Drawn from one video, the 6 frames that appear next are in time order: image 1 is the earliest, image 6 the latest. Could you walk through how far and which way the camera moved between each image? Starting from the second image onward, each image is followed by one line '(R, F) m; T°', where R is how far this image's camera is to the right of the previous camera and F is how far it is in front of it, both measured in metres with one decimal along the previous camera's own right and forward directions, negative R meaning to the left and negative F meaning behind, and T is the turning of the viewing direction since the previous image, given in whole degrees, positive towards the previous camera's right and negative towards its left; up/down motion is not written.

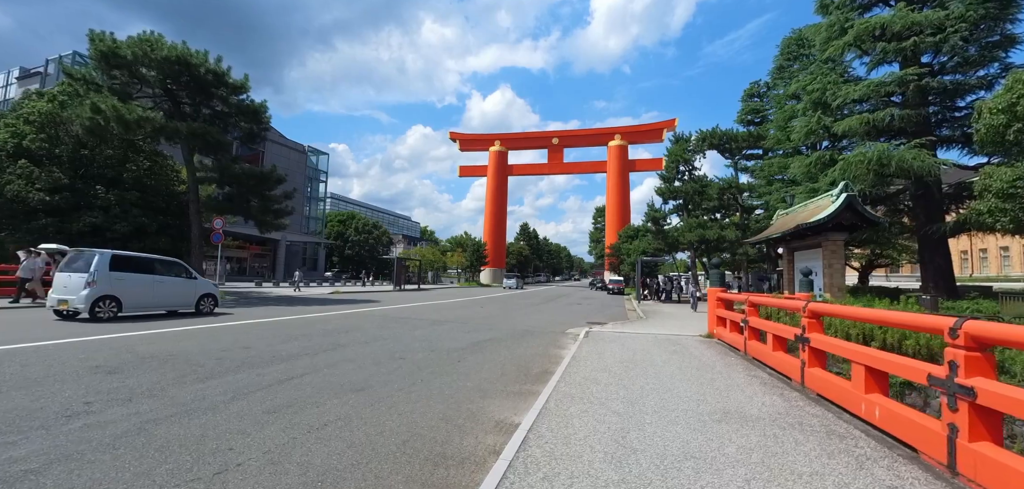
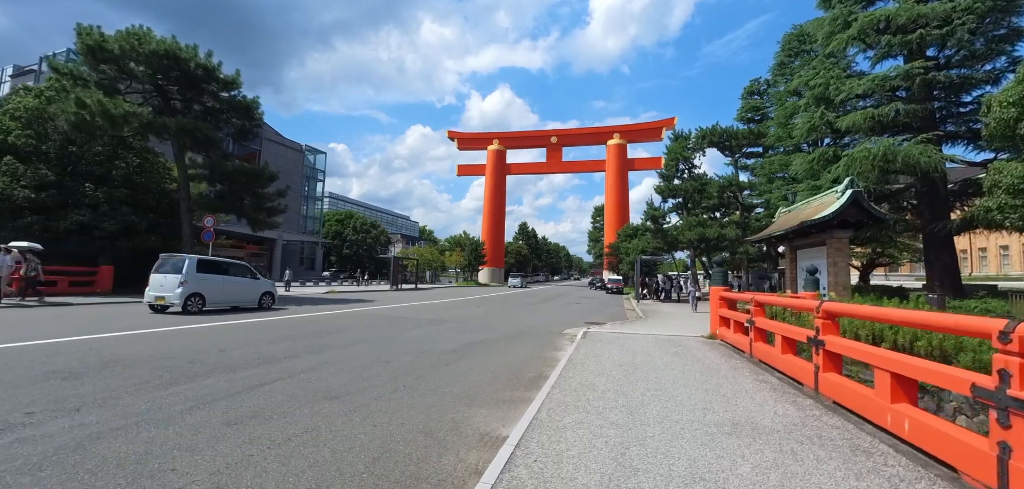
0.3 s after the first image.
(+0.1, +0.4) m; 0°
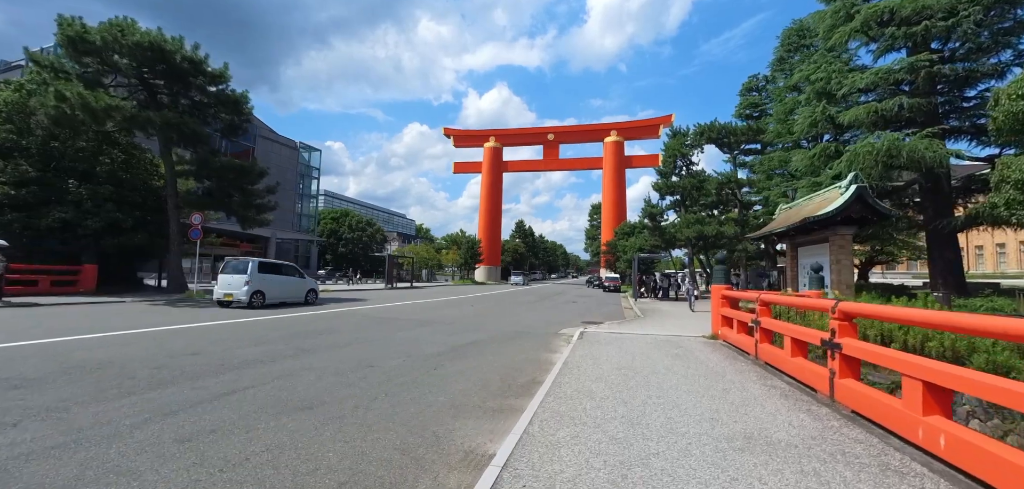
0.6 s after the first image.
(+0.1, +0.4) m; 0°
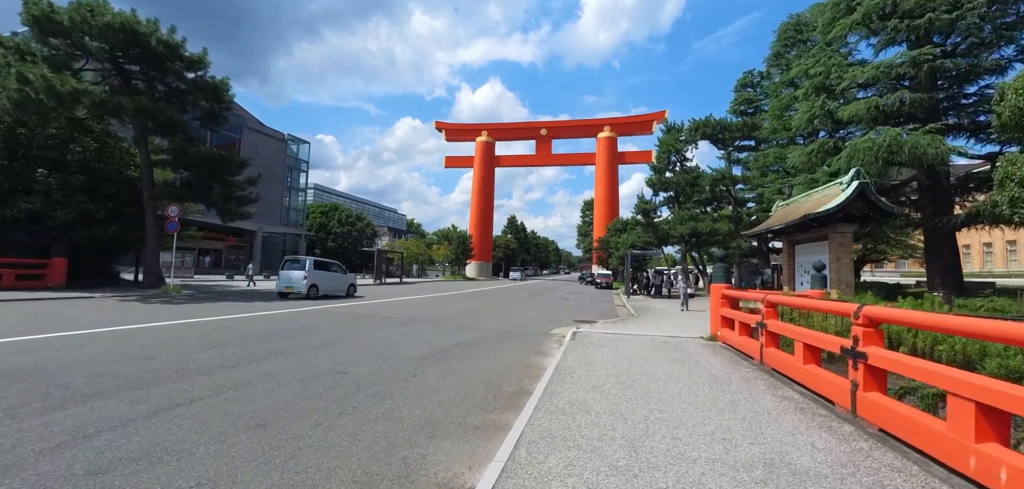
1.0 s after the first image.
(+0.1, +0.6) m; +1°
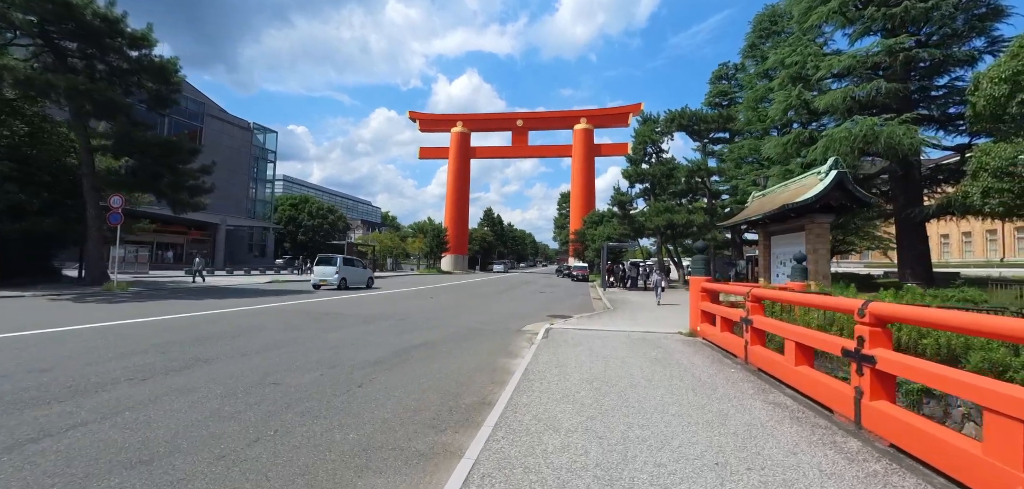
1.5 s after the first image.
(+0.2, +0.7) m; +3°
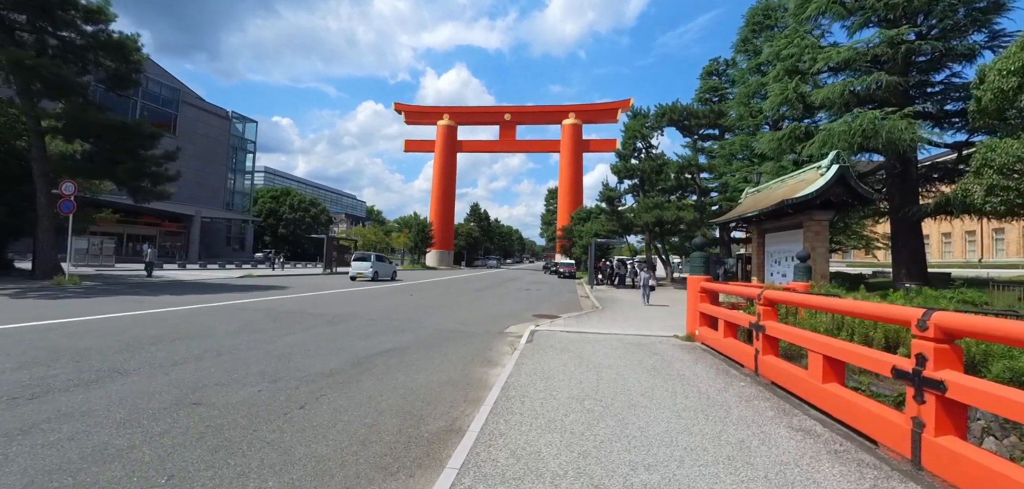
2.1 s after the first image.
(+0.1, +0.9) m; +2°
